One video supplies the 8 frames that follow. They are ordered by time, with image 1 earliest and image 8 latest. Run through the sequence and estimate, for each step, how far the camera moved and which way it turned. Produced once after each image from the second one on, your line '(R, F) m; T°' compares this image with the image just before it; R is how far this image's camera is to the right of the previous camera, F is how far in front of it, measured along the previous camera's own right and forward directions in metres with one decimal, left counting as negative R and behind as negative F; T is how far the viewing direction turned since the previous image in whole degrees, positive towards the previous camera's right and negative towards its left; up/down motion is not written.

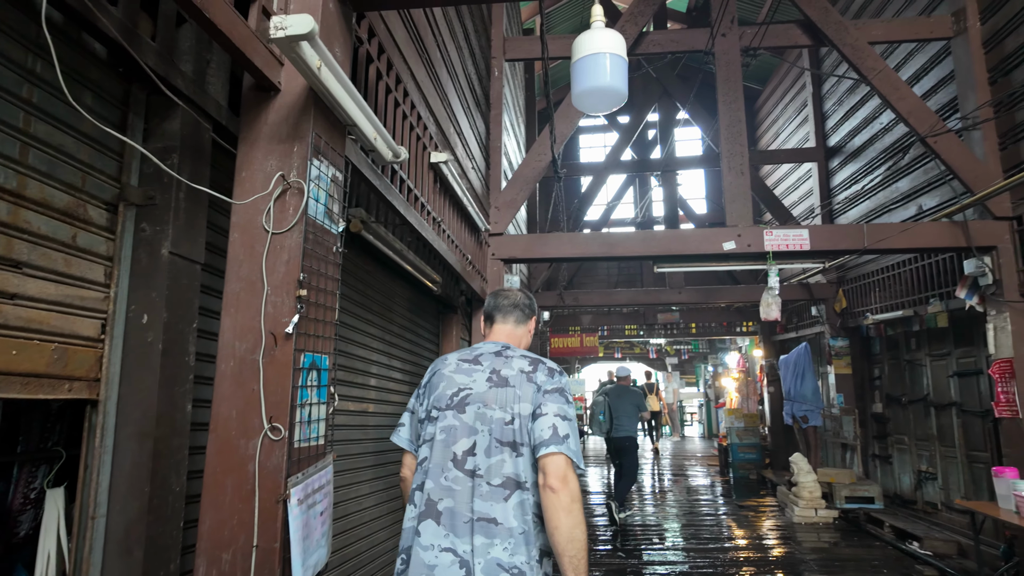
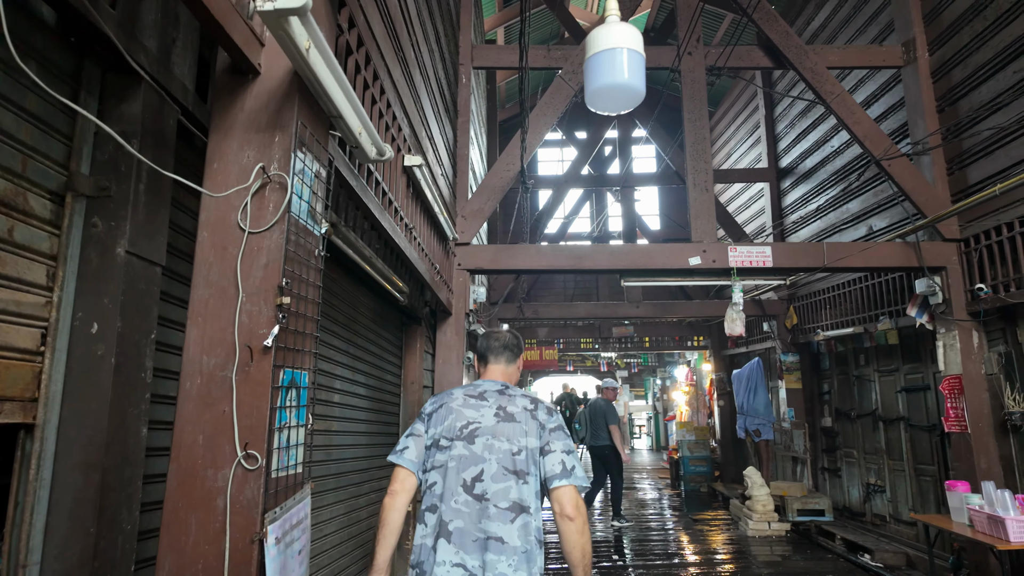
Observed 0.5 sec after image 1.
(-0.1, +0.1) m; +5°
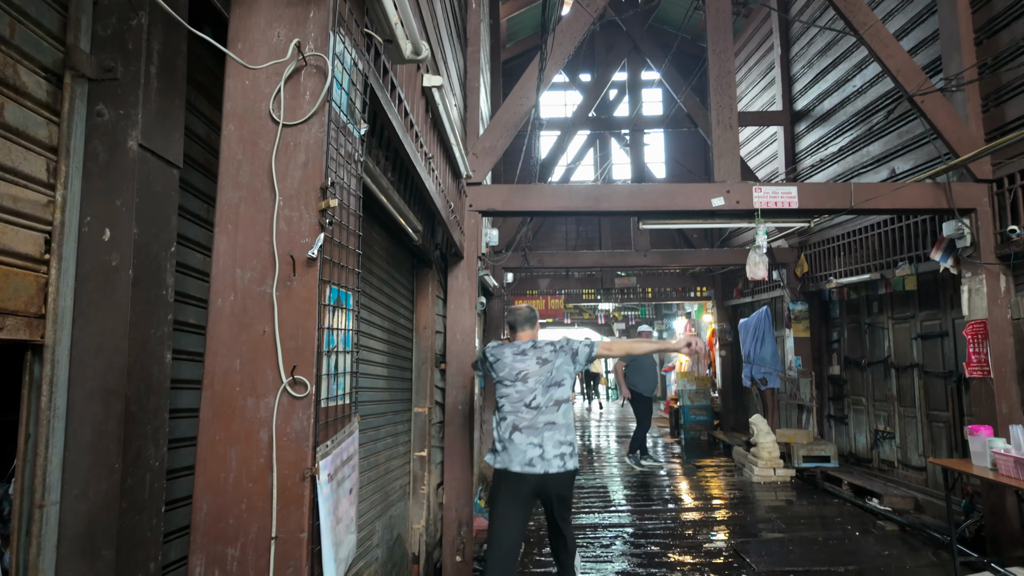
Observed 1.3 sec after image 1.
(-0.1, +0.1) m; +1°
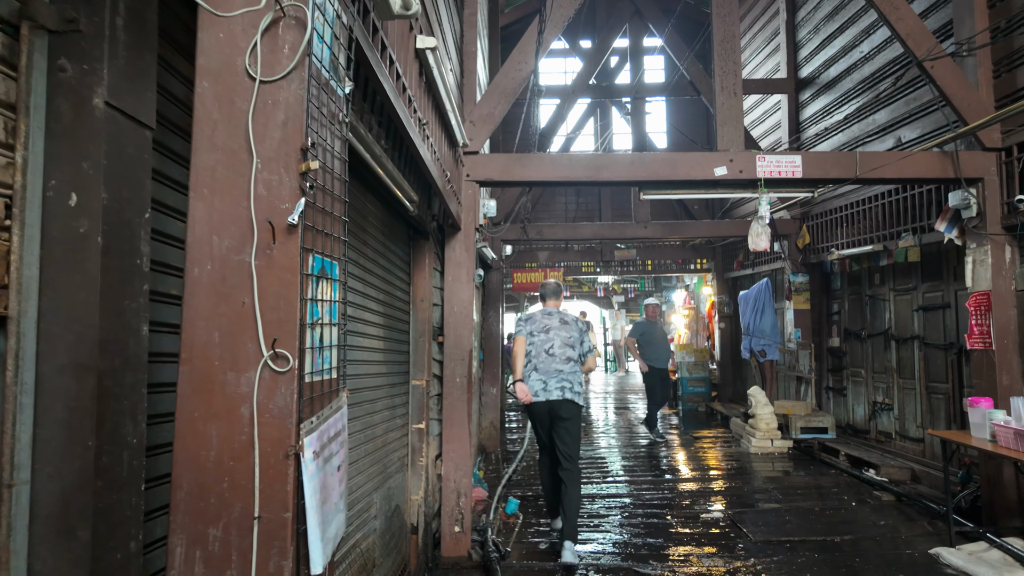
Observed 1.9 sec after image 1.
(0.0, +0.1) m; 0°
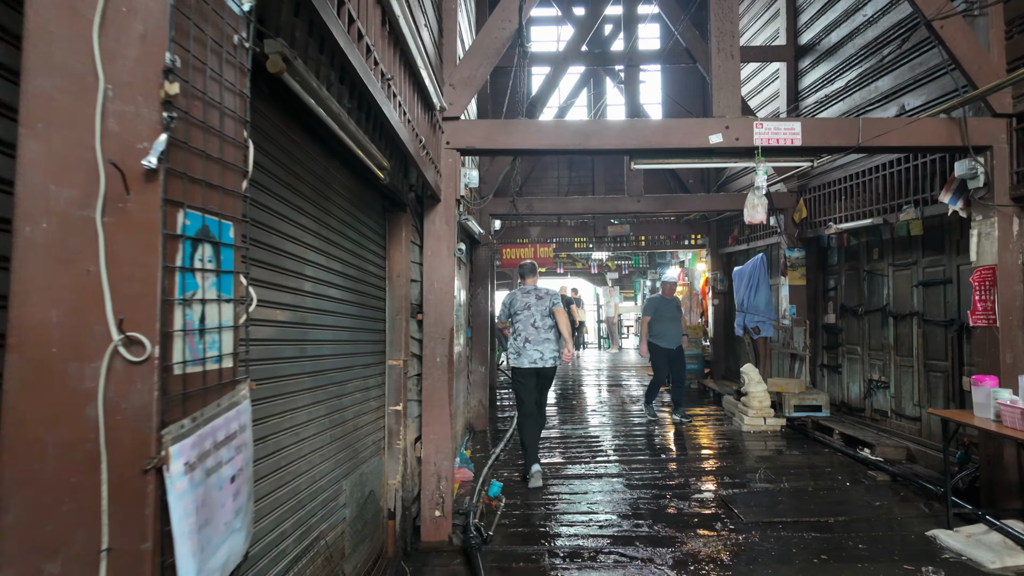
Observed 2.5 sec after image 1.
(+0.1, +0.2) m; 0°
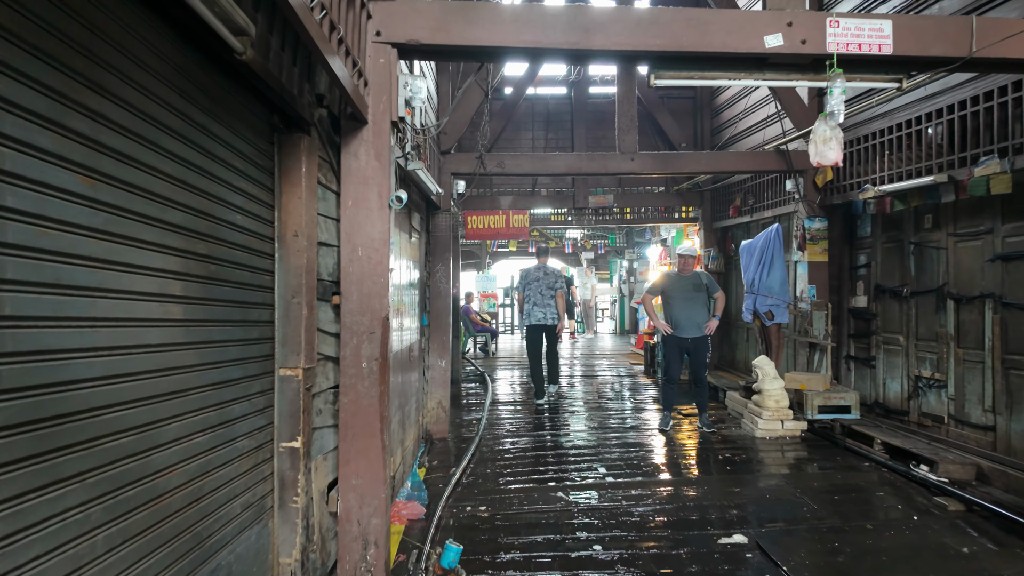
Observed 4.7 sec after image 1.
(0.0, +1.1) m; +3°
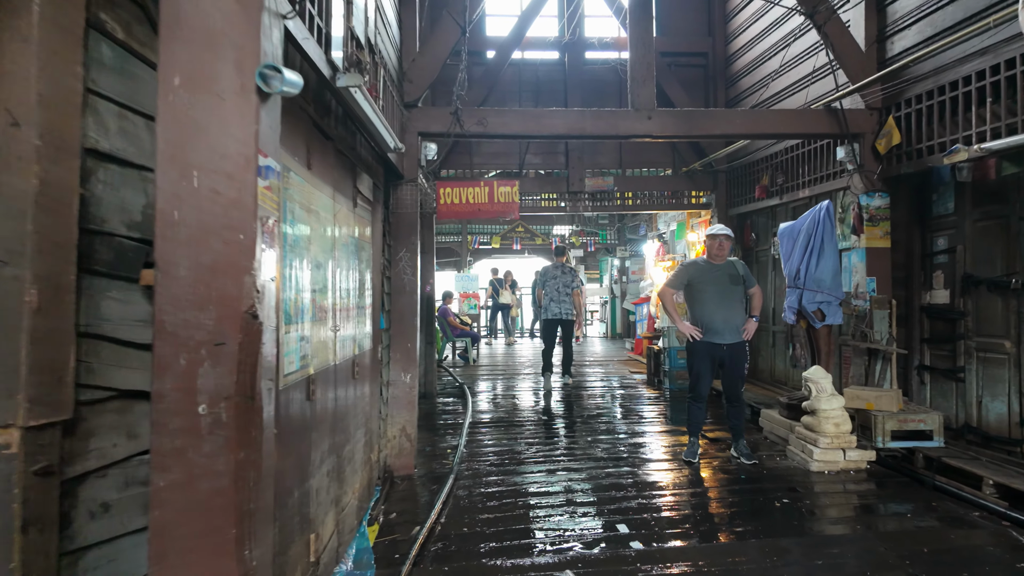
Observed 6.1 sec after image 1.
(0.0, +1.1) m; +2°
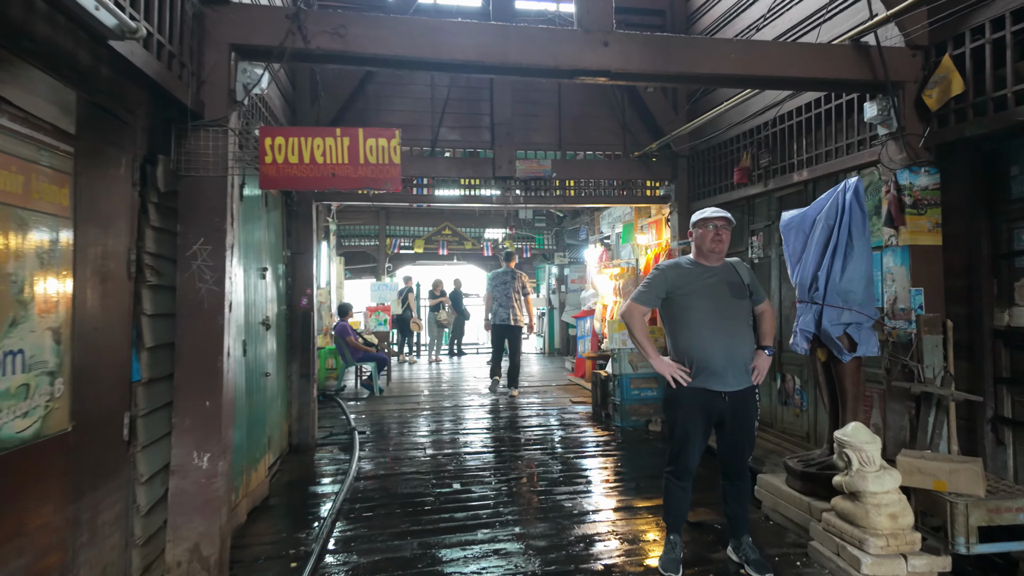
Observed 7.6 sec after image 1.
(+0.3, +1.5) m; +6°
